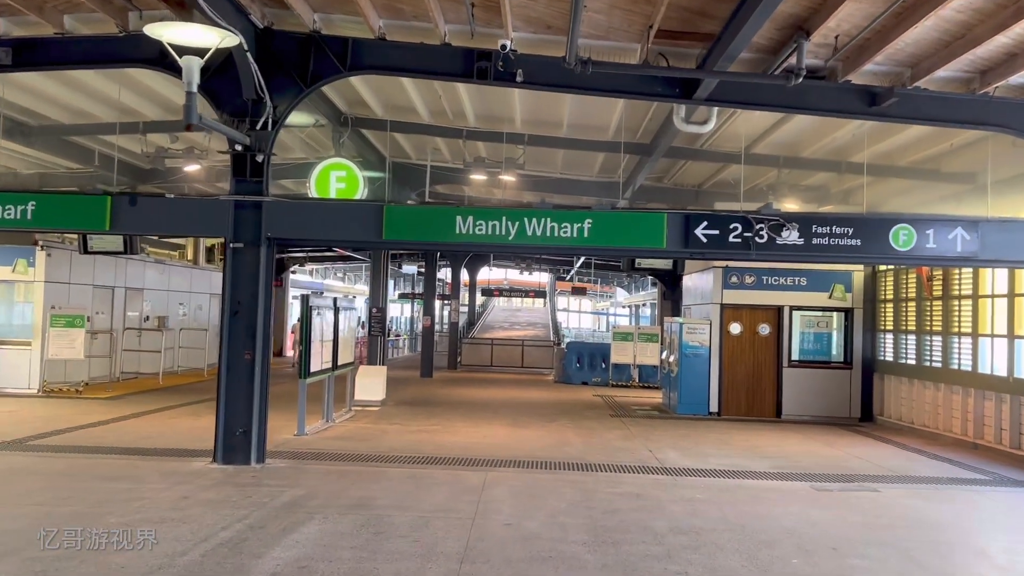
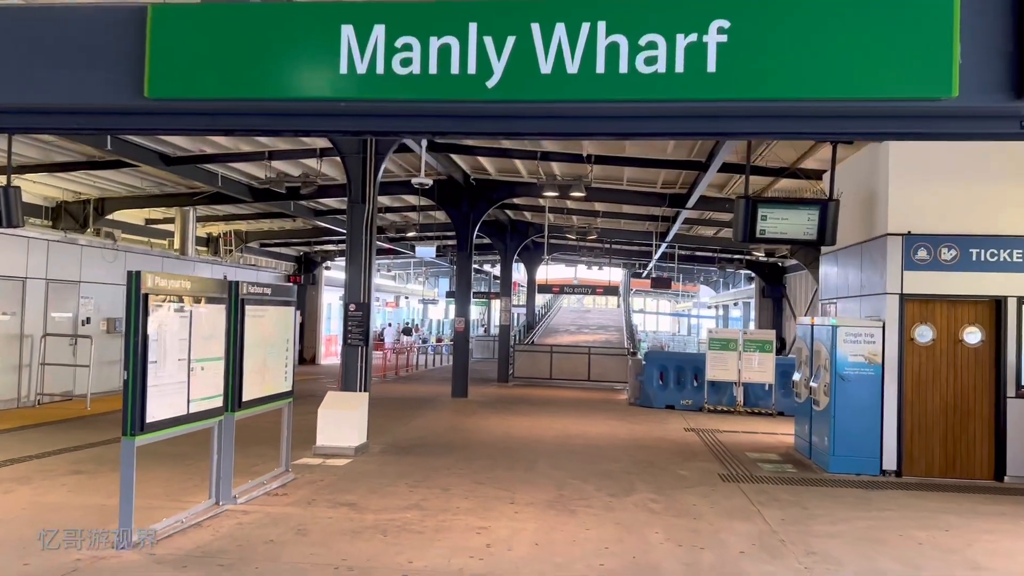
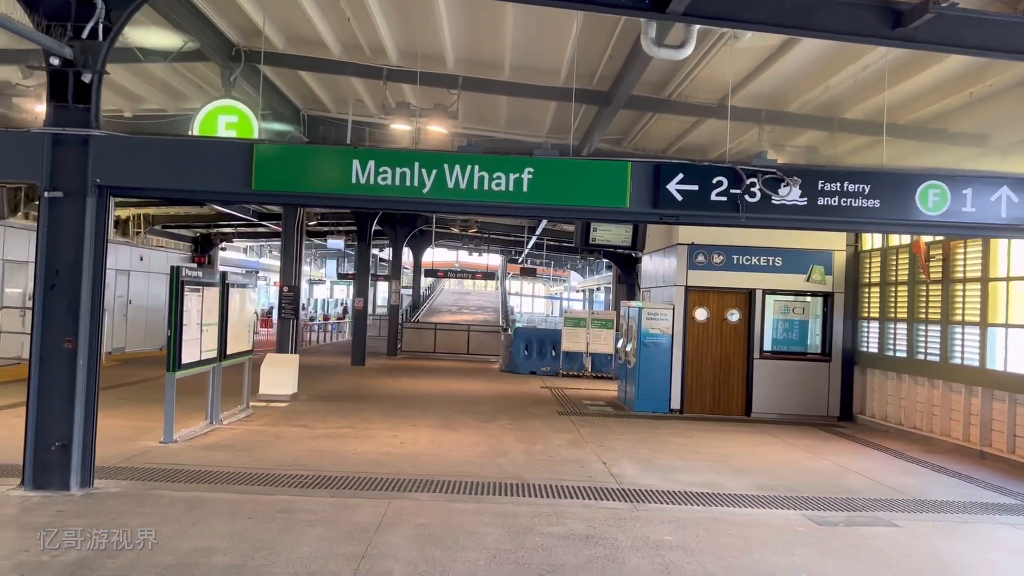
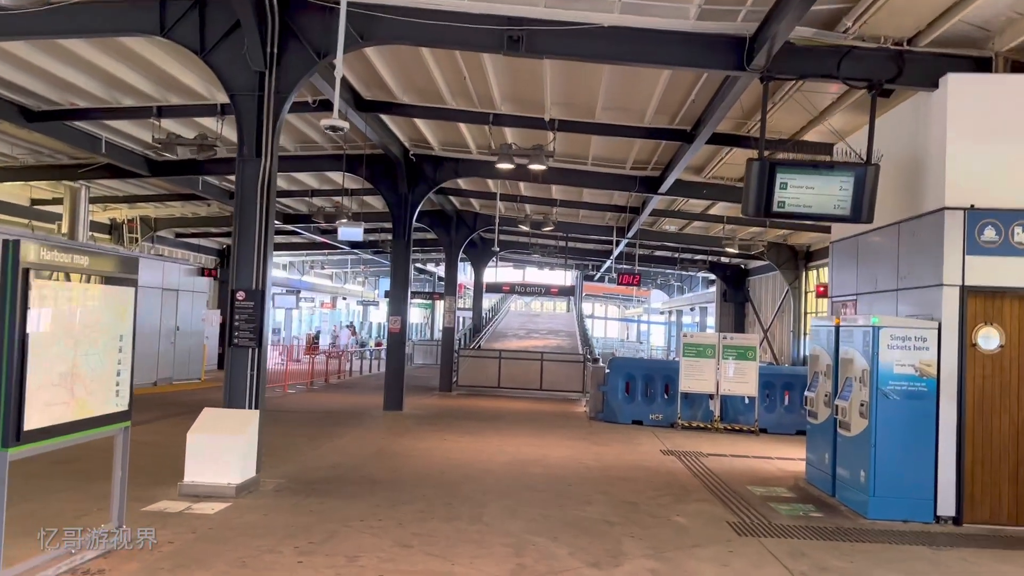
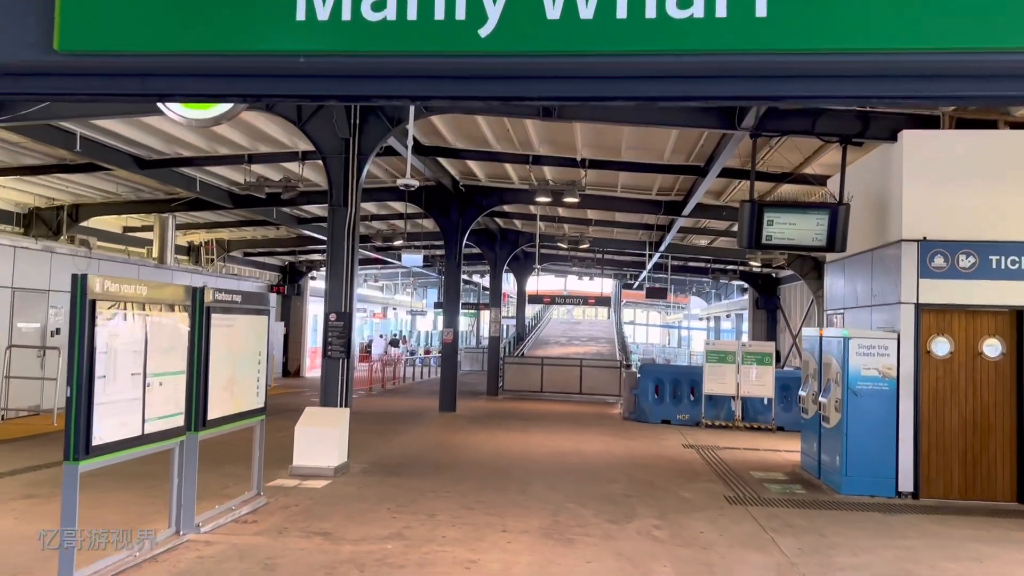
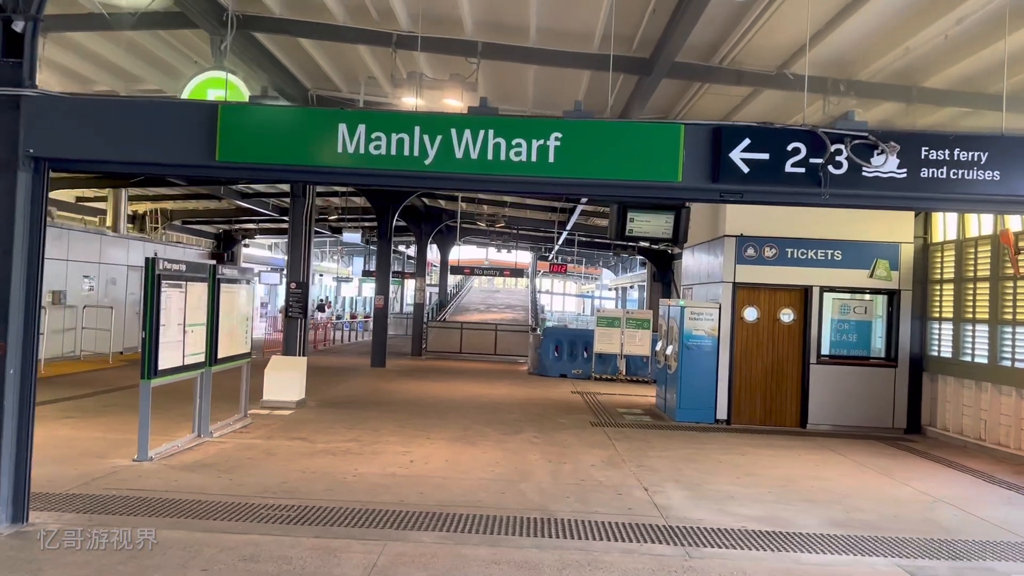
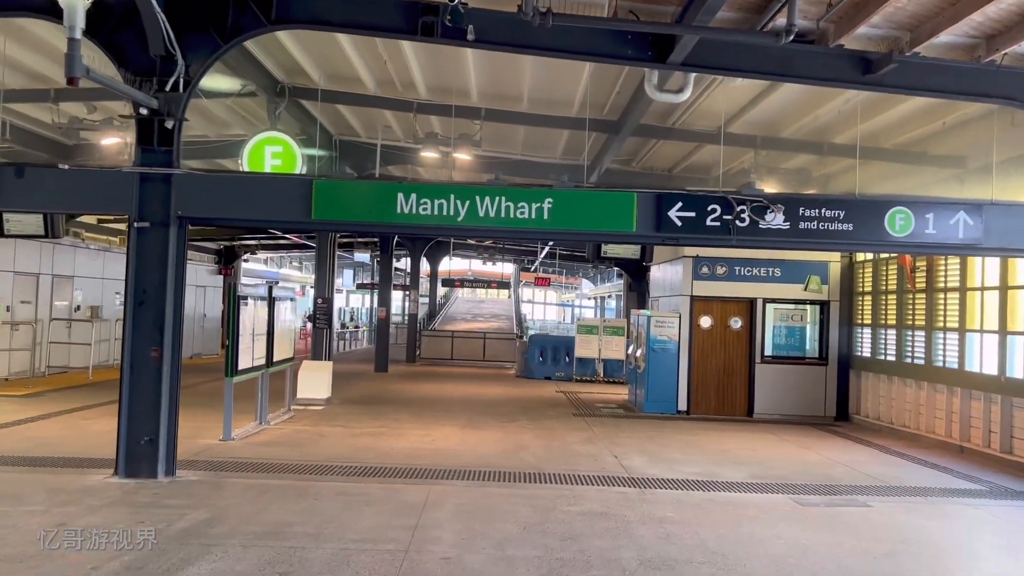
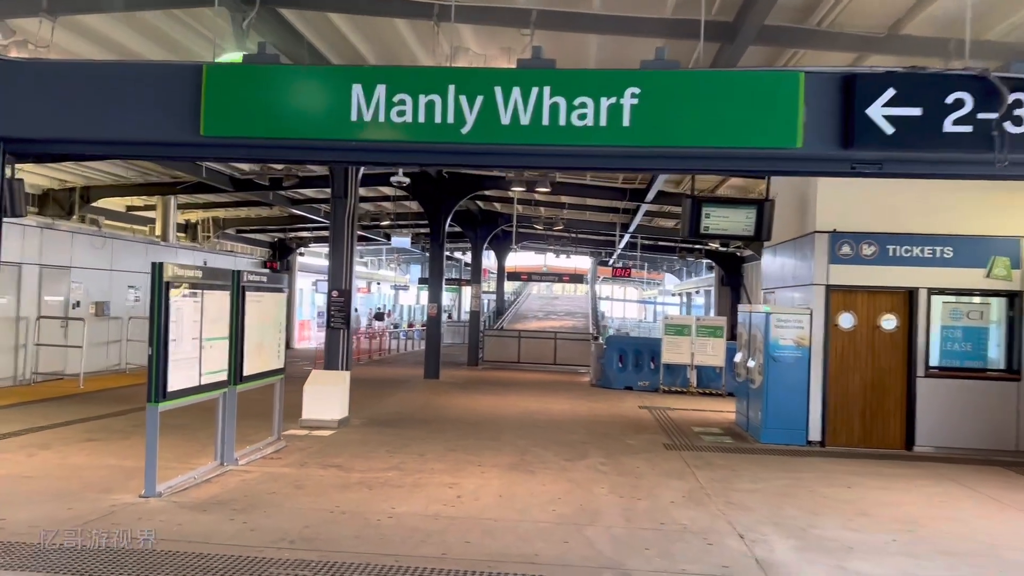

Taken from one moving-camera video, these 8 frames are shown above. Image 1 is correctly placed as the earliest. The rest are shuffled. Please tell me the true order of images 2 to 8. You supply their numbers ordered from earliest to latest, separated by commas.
7, 3, 6, 8, 2, 5, 4
